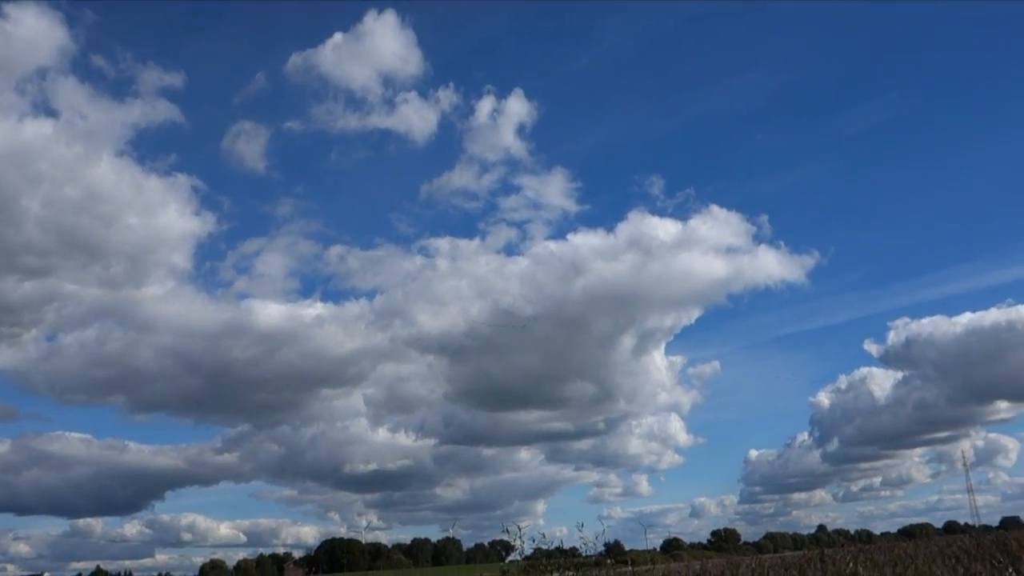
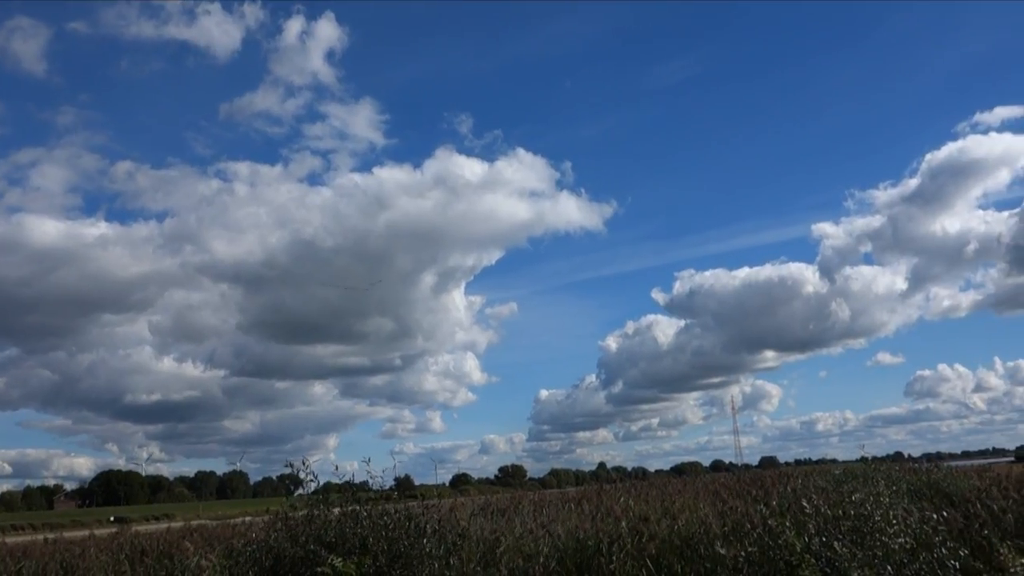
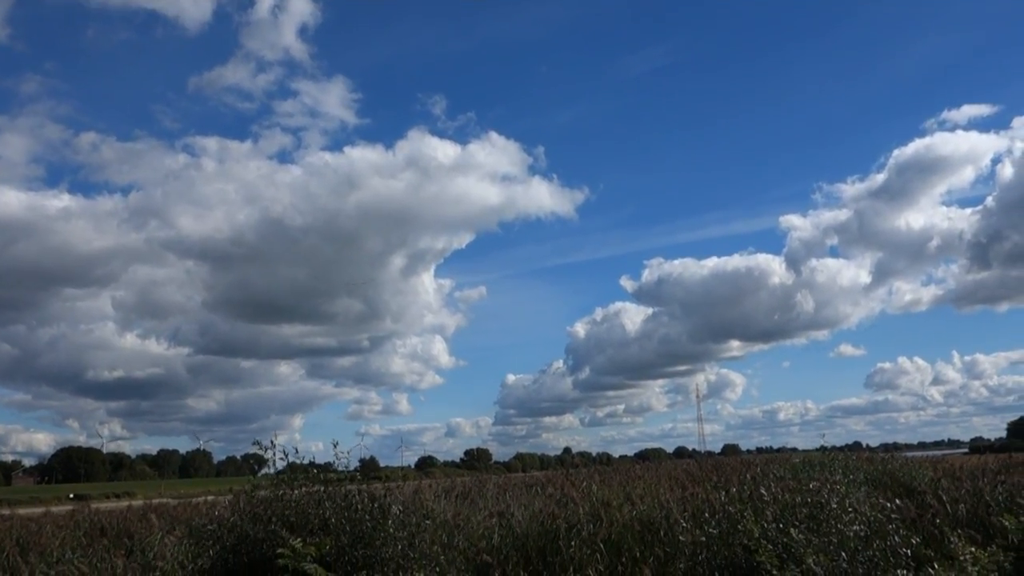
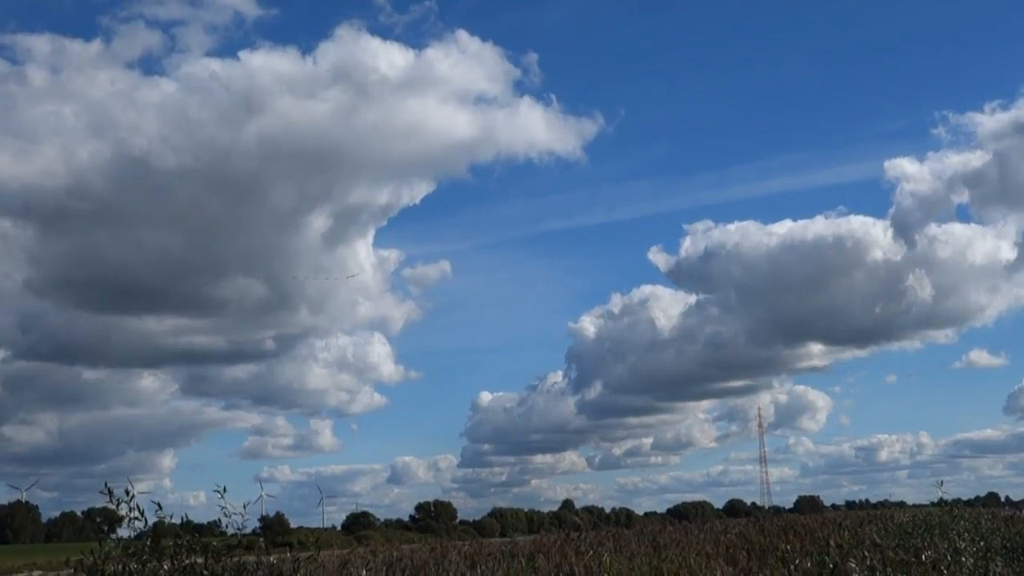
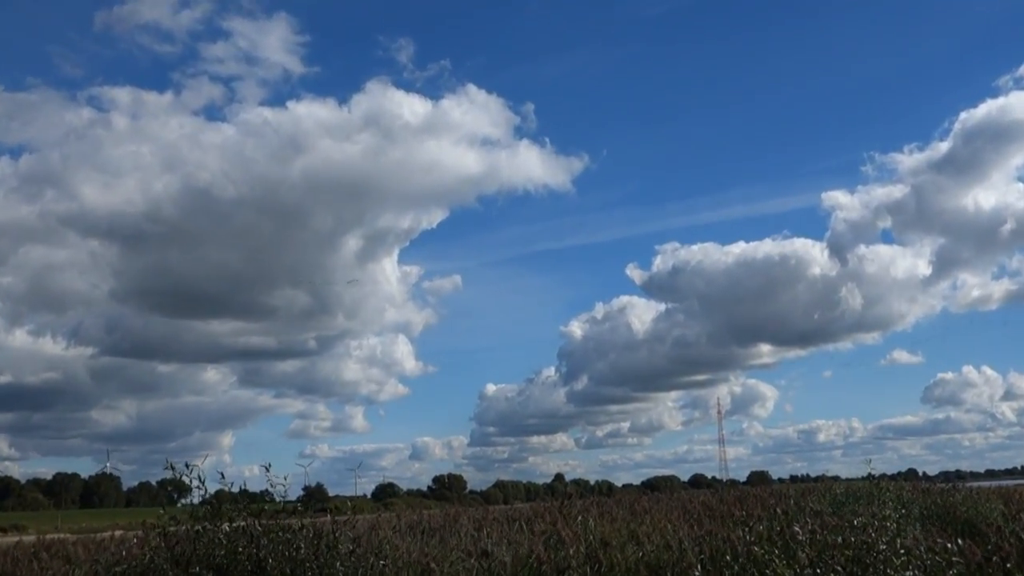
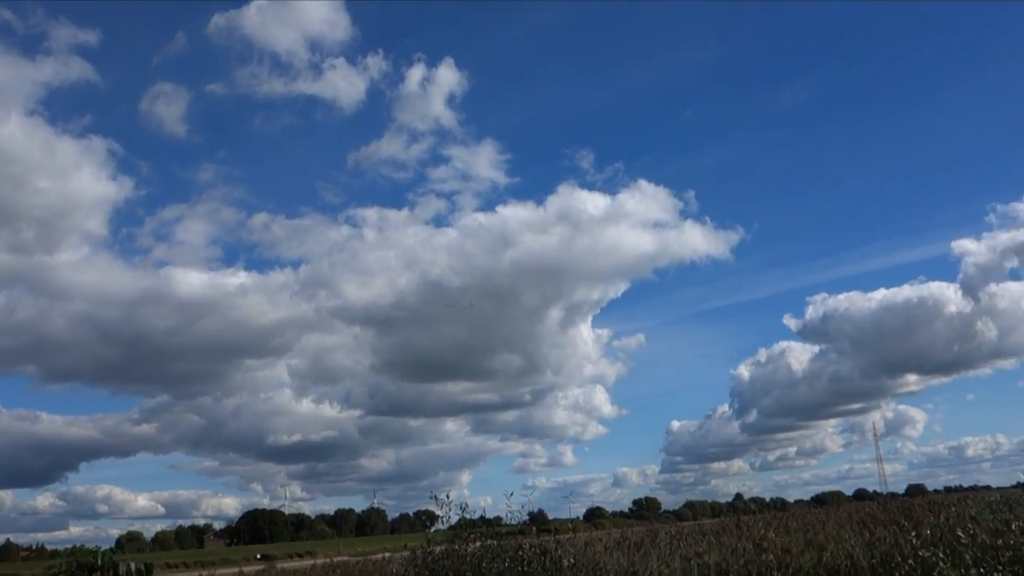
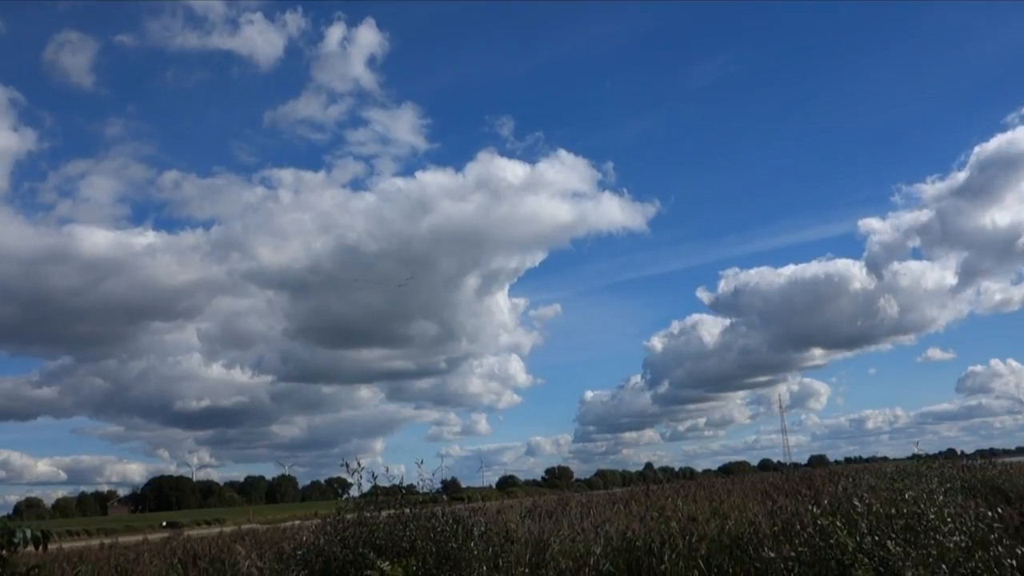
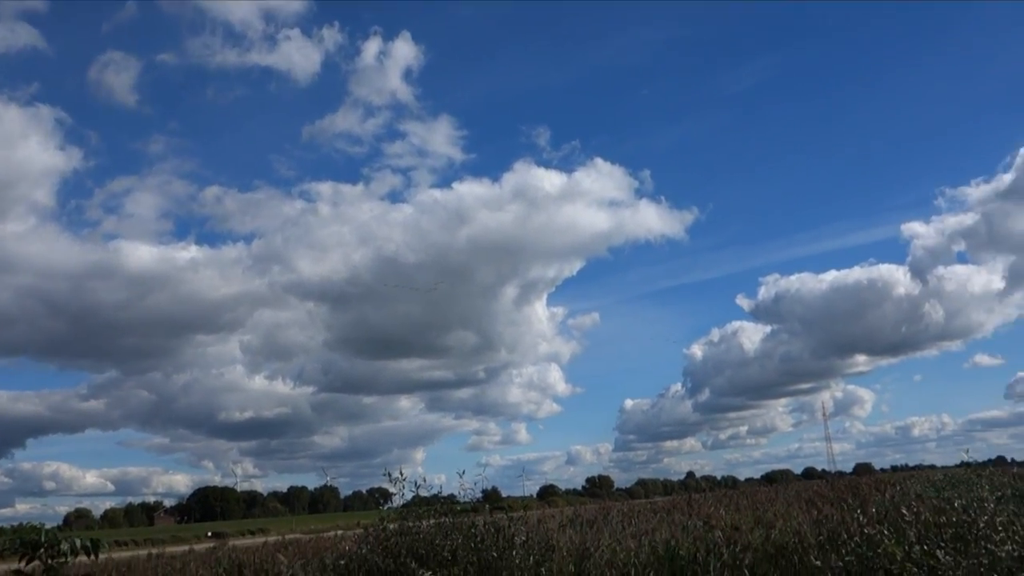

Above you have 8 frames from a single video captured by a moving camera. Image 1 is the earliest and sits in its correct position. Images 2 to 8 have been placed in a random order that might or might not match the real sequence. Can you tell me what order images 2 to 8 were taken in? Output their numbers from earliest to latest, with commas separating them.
6, 8, 7, 2, 3, 5, 4
